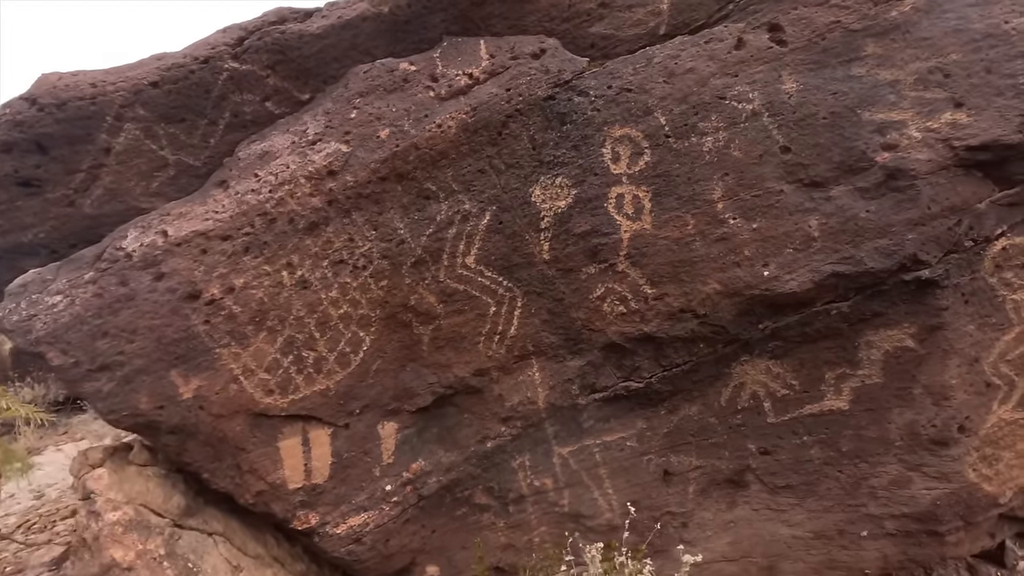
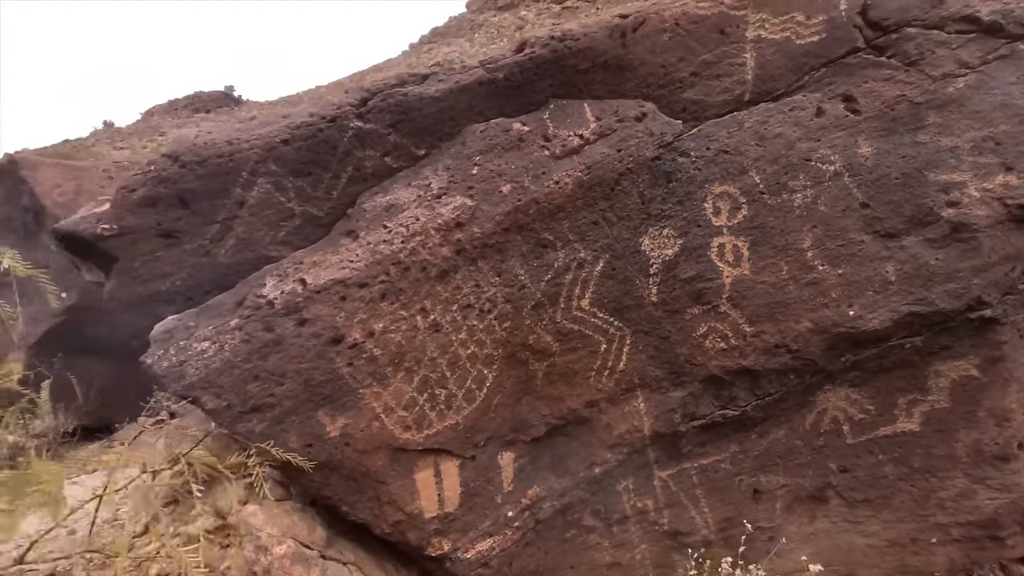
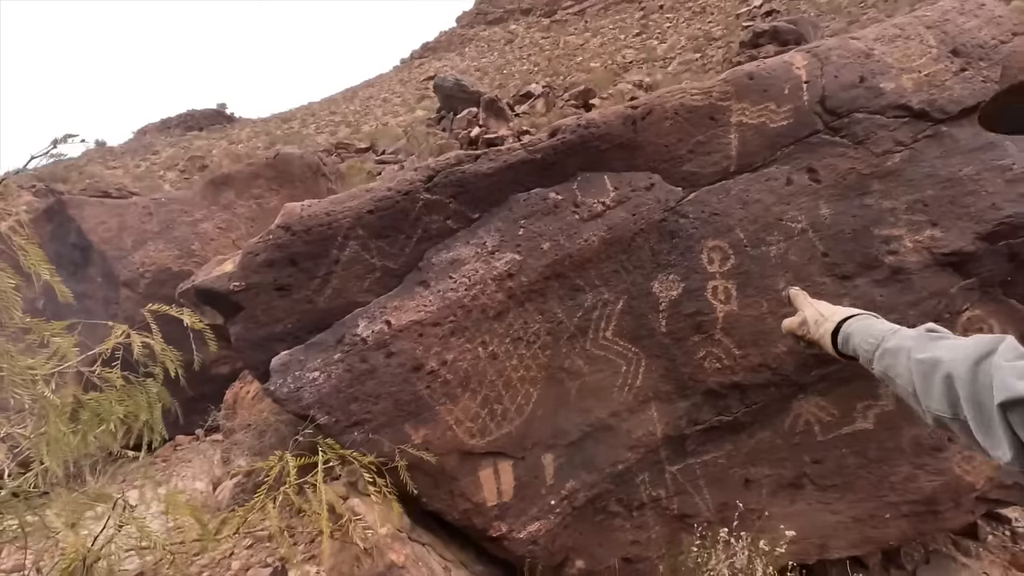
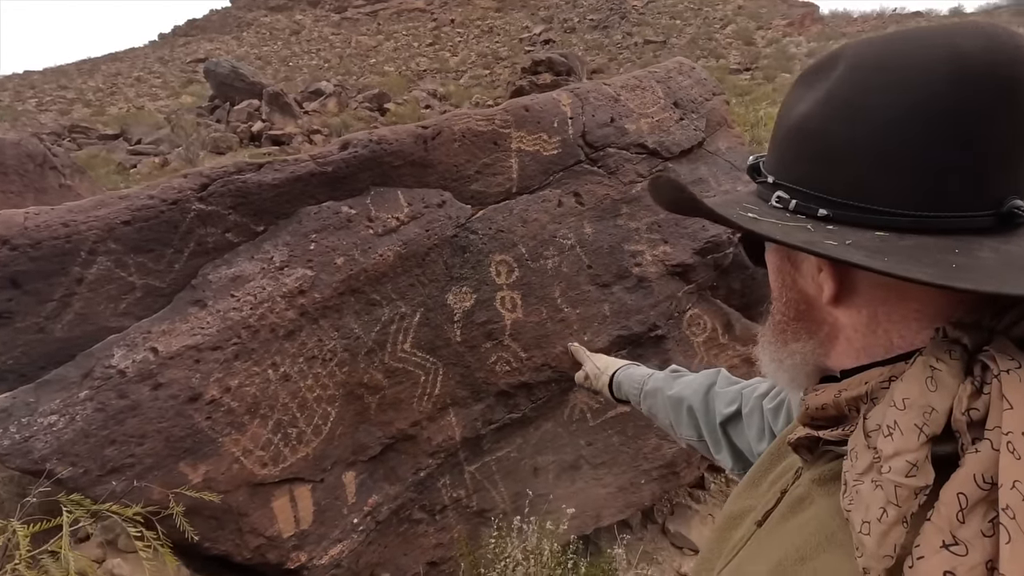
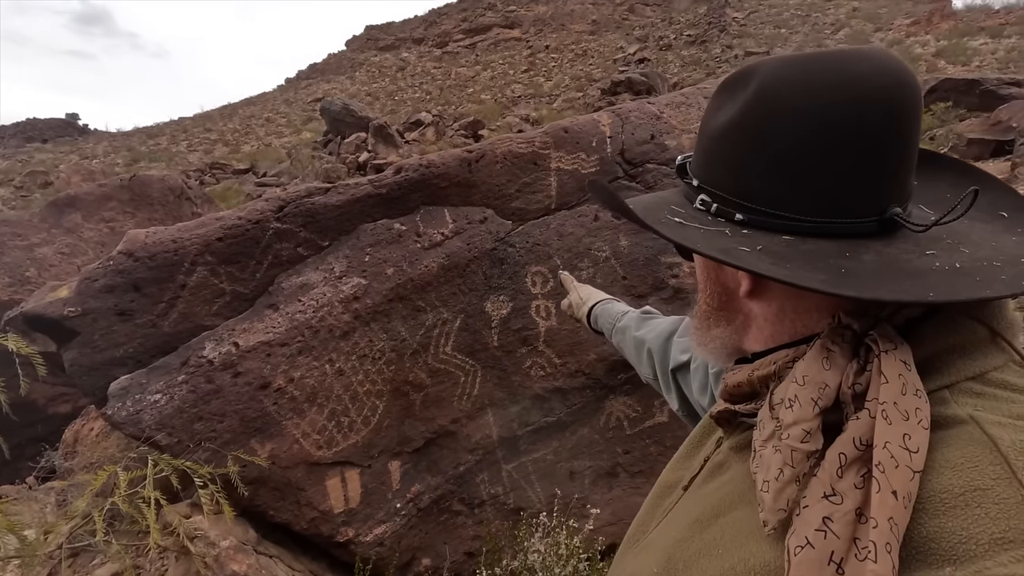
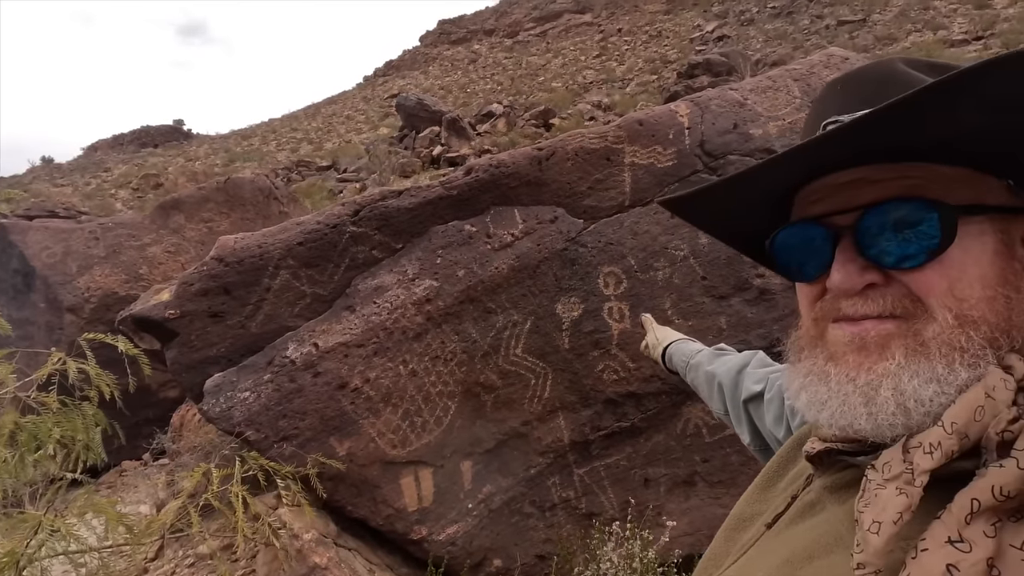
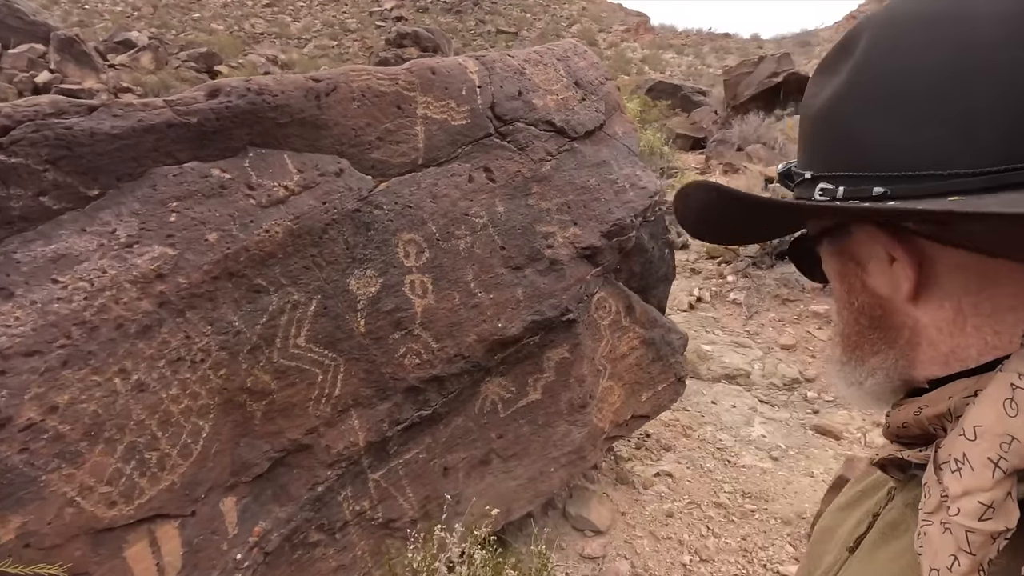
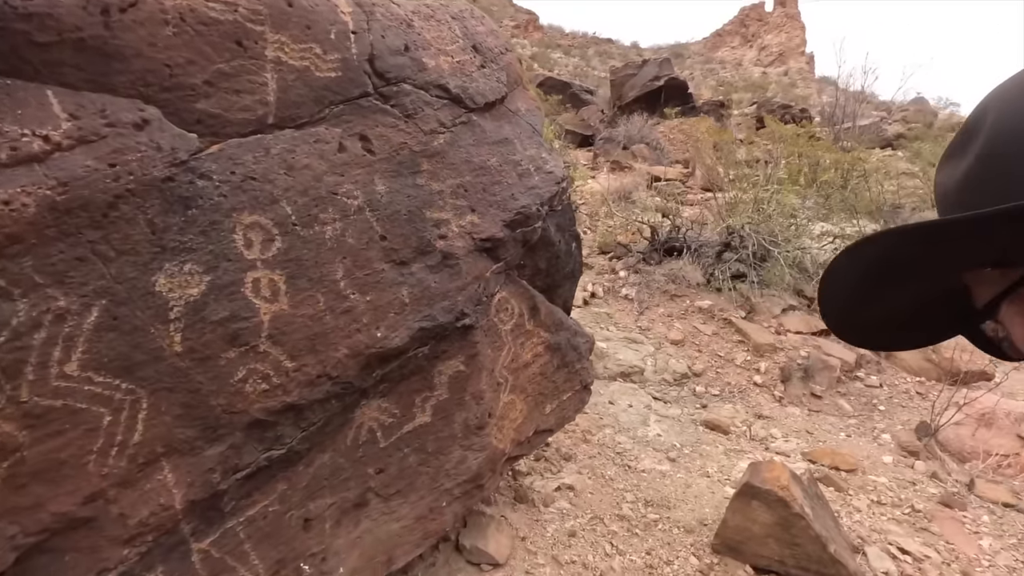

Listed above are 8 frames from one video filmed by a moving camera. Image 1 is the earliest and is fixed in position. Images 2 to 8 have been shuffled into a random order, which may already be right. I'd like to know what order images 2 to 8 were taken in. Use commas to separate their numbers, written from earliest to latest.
2, 3, 6, 5, 4, 7, 8
